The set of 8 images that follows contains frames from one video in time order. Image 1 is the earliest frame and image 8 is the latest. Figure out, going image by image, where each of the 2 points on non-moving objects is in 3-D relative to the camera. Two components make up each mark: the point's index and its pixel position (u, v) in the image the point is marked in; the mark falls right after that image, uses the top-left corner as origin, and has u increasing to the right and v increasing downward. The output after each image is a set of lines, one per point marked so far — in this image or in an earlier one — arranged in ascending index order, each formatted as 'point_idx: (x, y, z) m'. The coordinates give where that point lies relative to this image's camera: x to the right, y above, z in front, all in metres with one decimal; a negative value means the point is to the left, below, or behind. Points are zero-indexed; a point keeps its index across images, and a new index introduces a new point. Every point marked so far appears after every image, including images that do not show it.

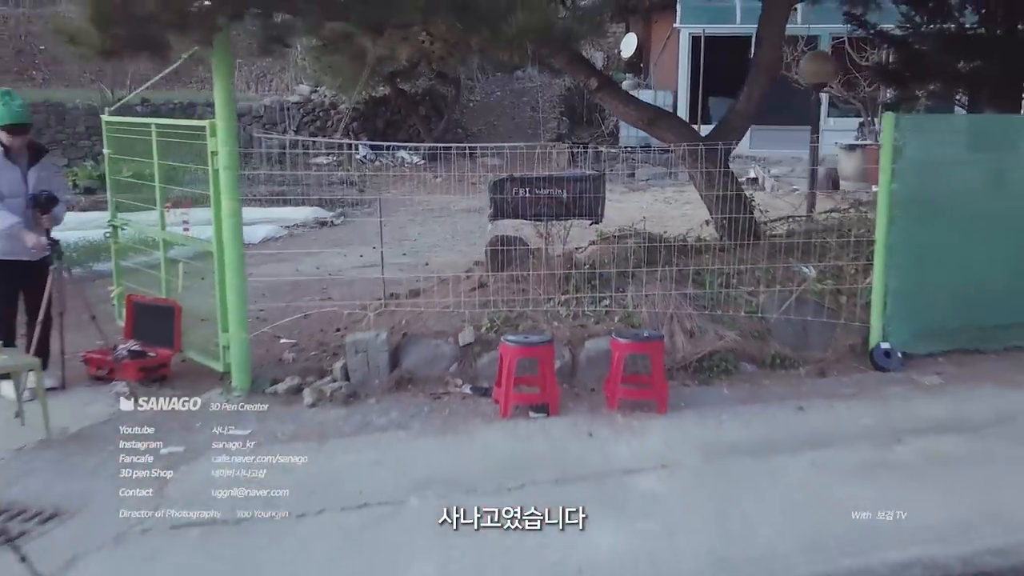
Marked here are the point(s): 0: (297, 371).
0: (-1.5, -0.6, +4.9) m
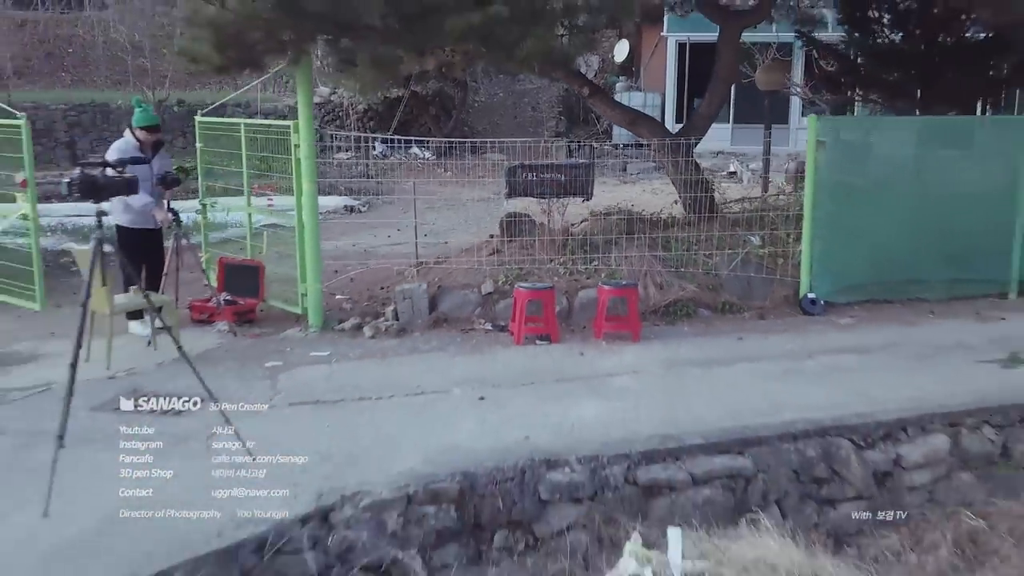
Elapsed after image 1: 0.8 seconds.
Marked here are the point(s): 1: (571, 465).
0: (-1.4, -0.2, +6.3) m
1: (+0.3, -1.0, +3.9) m
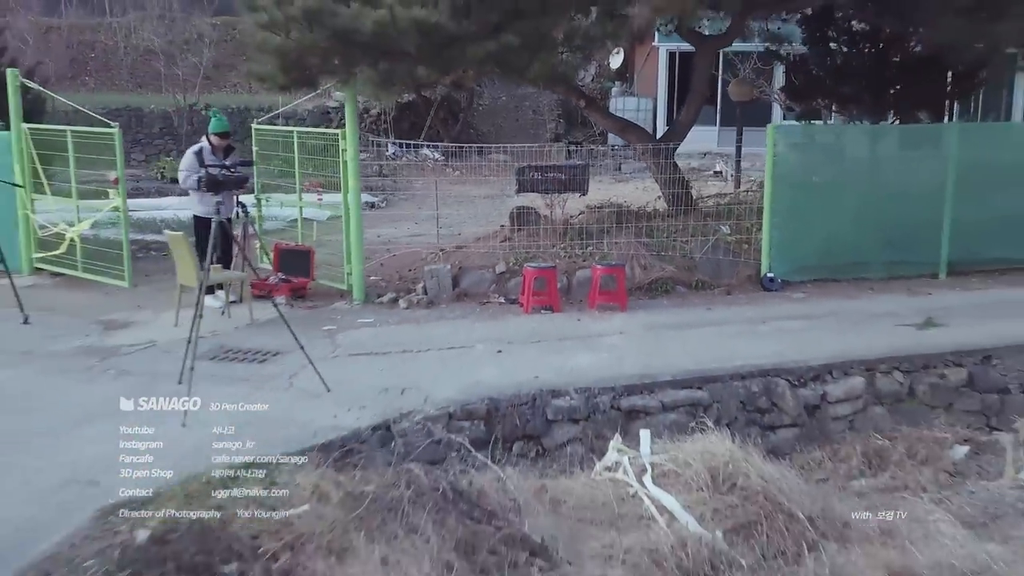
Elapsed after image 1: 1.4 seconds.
0: (-1.3, 0.0, +7.5) m
1: (+0.4, -0.8, +5.1) m
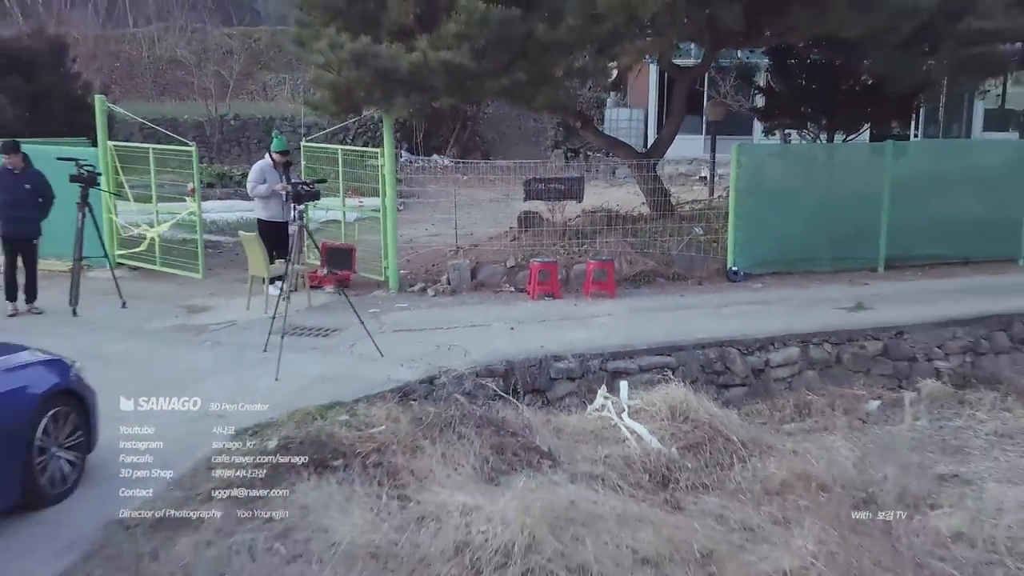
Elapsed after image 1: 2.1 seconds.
0: (-1.2, +0.1, +9.0) m
1: (+0.6, -0.7, +6.6) m
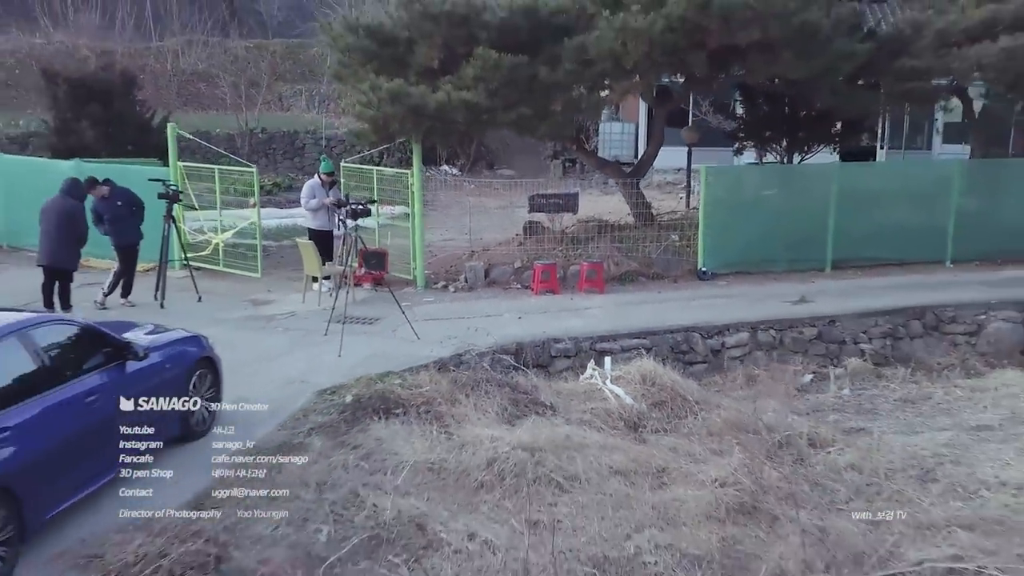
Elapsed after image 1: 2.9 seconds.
0: (-1.1, +0.1, +10.8) m
1: (+0.7, -0.6, +8.4) m
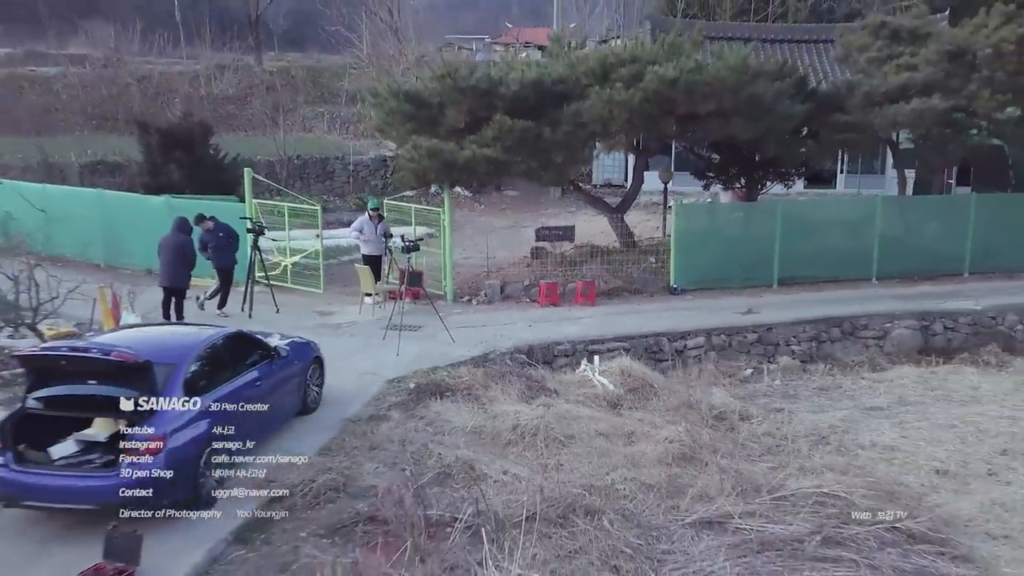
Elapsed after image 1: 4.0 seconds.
0: (-0.9, -0.1, +13.6) m
1: (+0.9, -0.9, +11.2) m
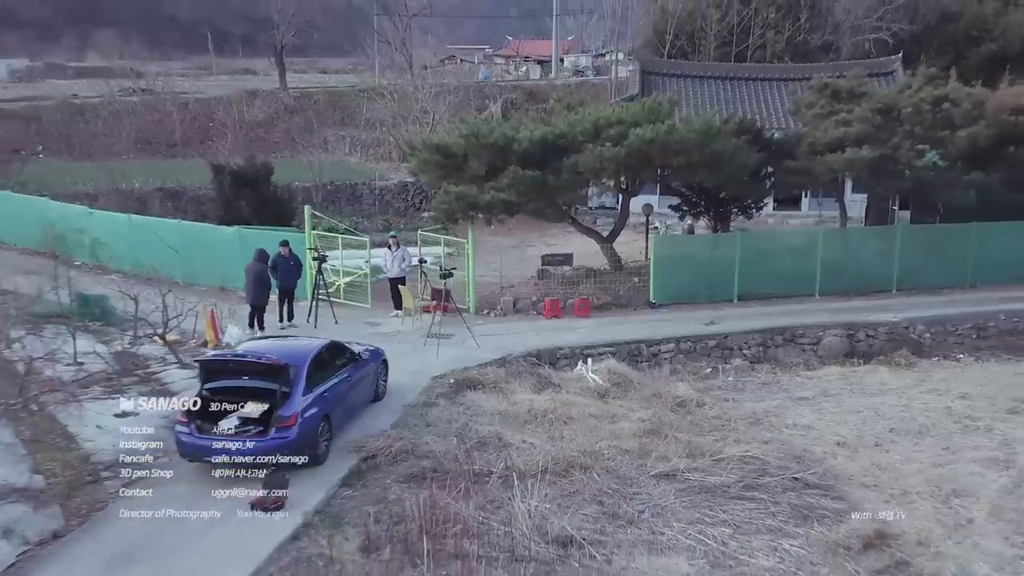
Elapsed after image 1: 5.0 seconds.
0: (-0.6, -0.5, +16.9) m
1: (+1.1, -1.3, +14.5) m
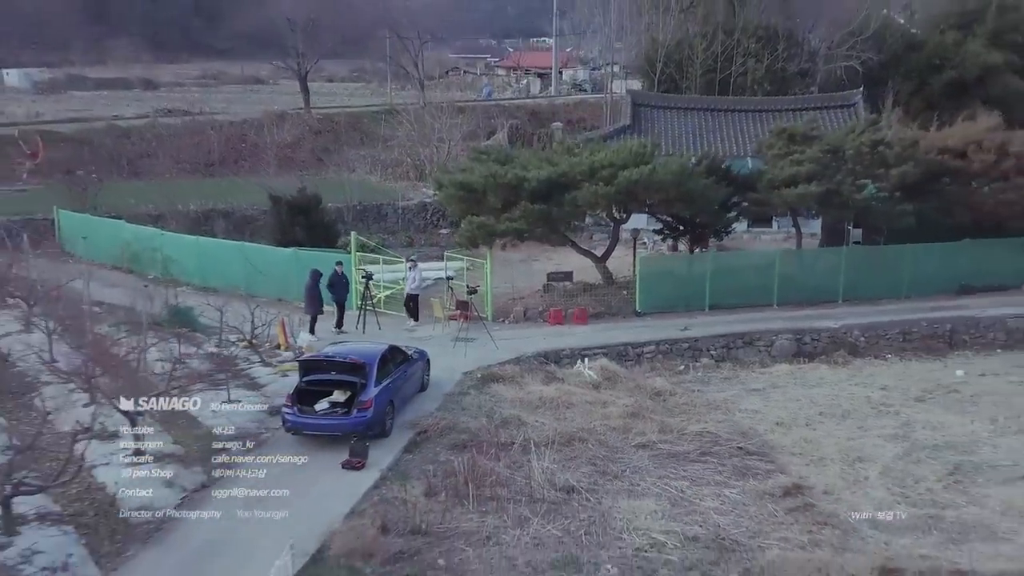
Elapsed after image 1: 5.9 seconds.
0: (-0.3, -0.8, +20.5) m
1: (+1.5, -1.6, +18.1) m
